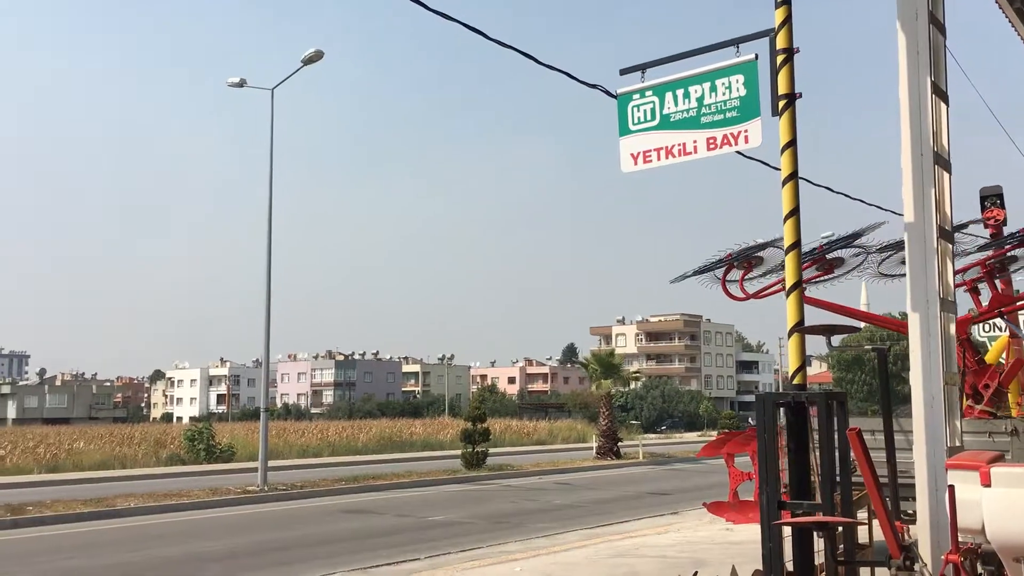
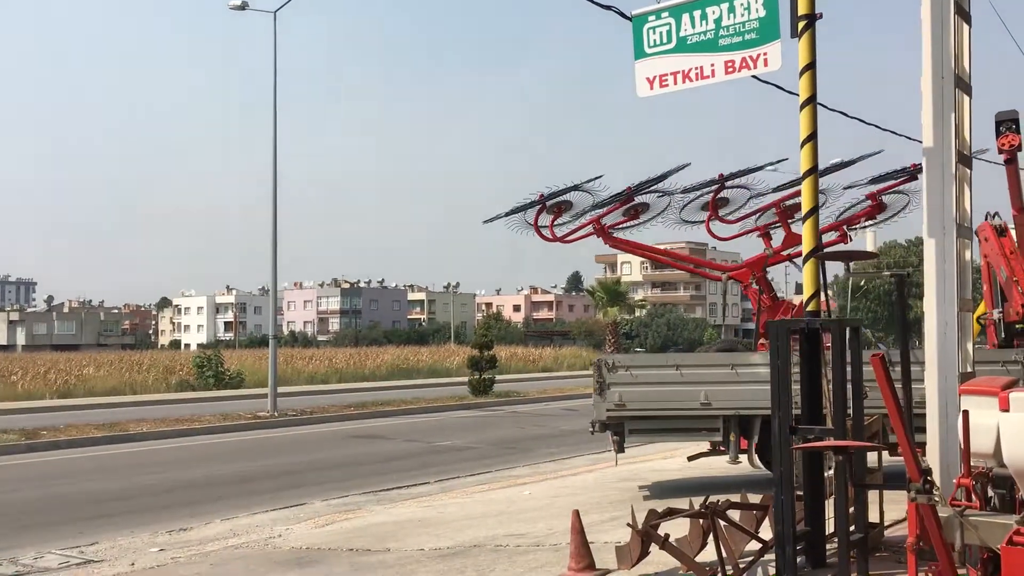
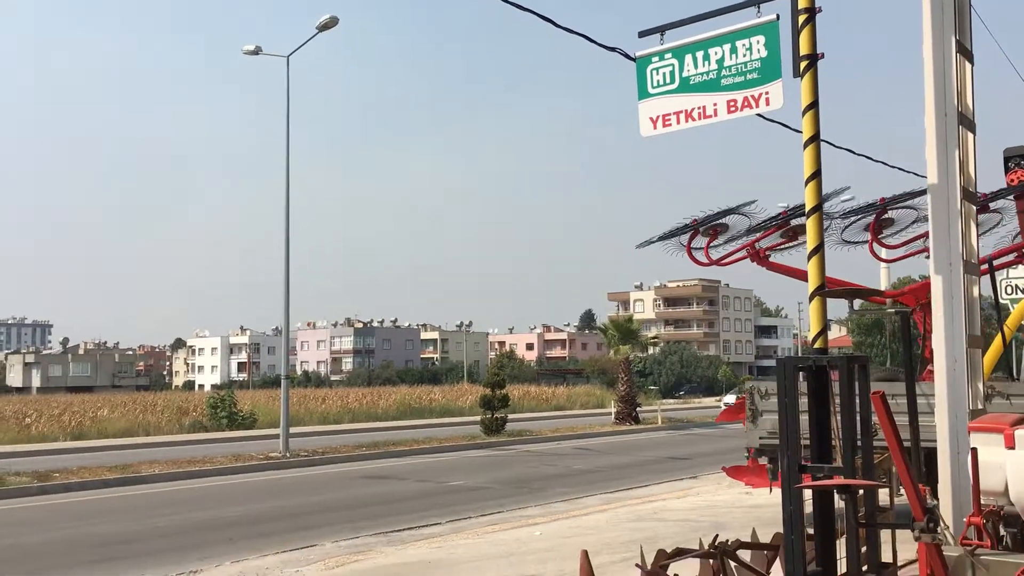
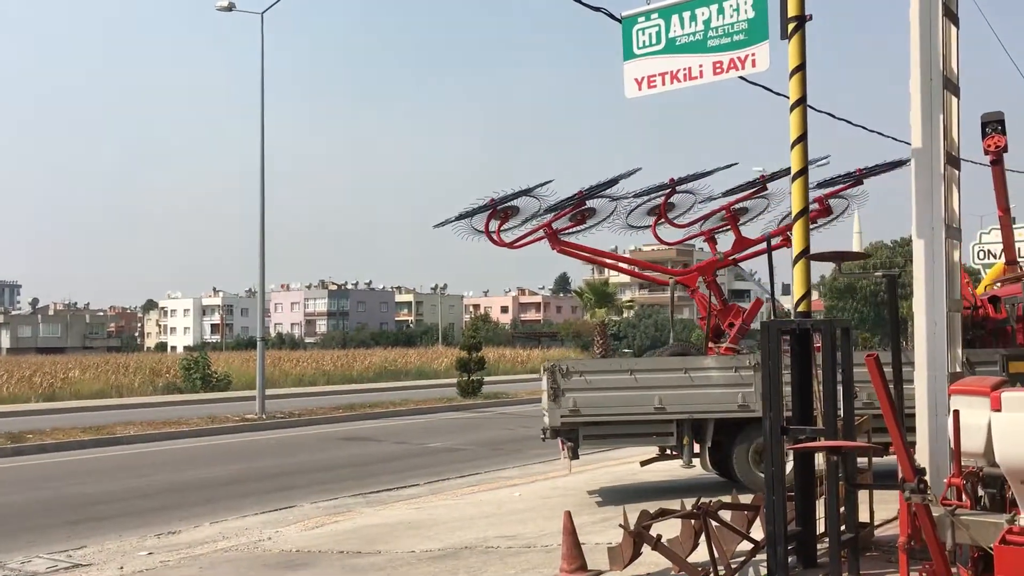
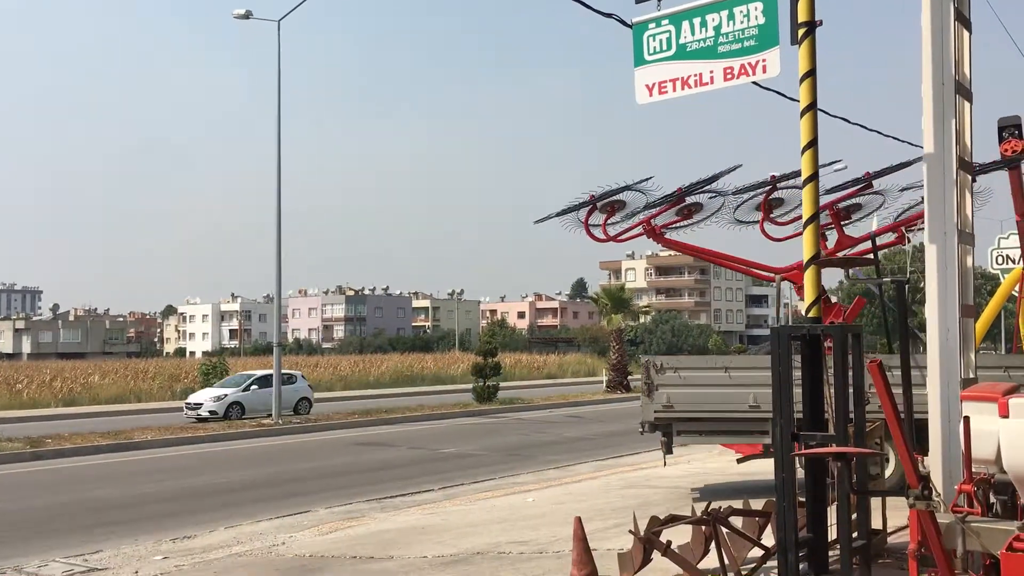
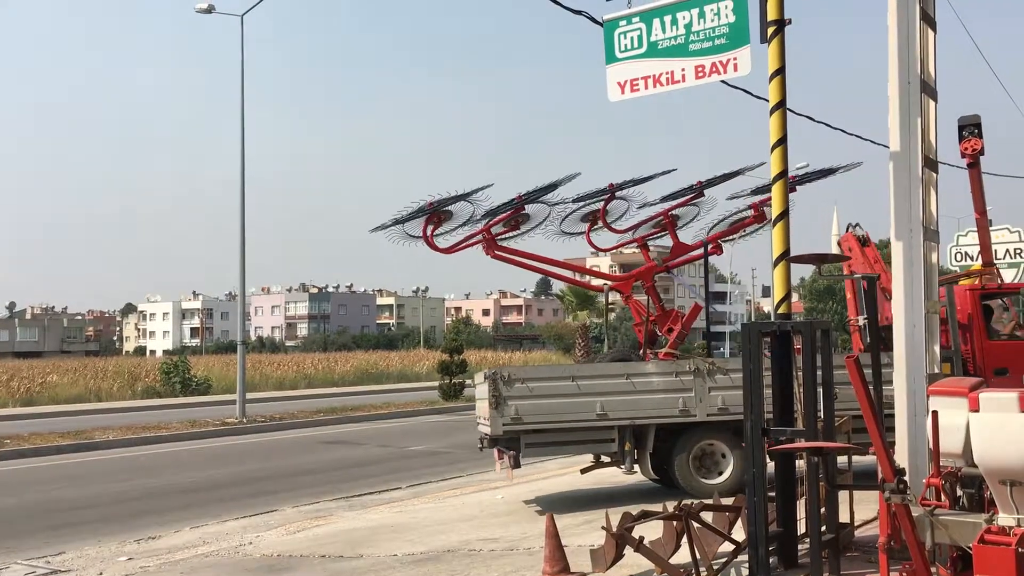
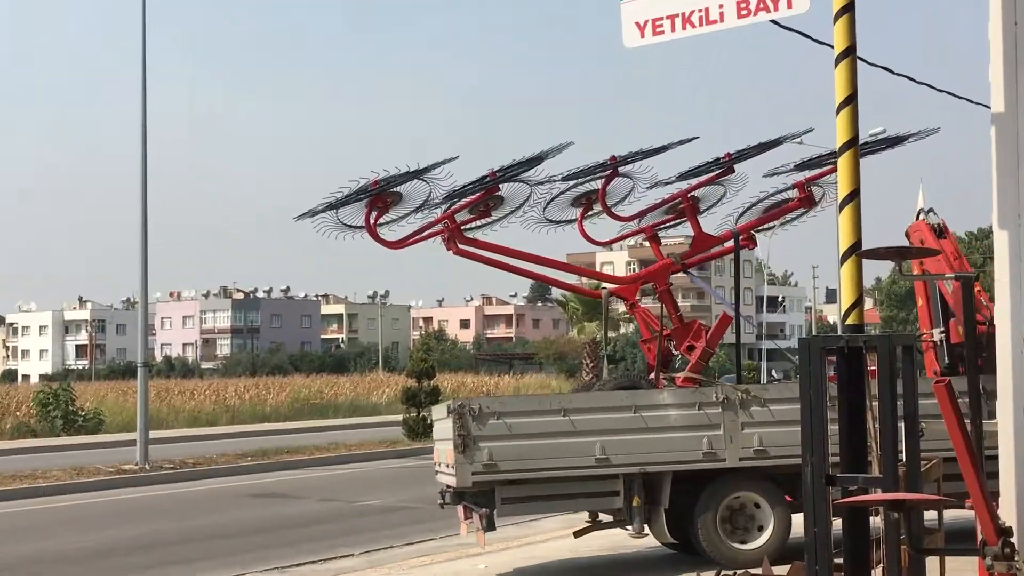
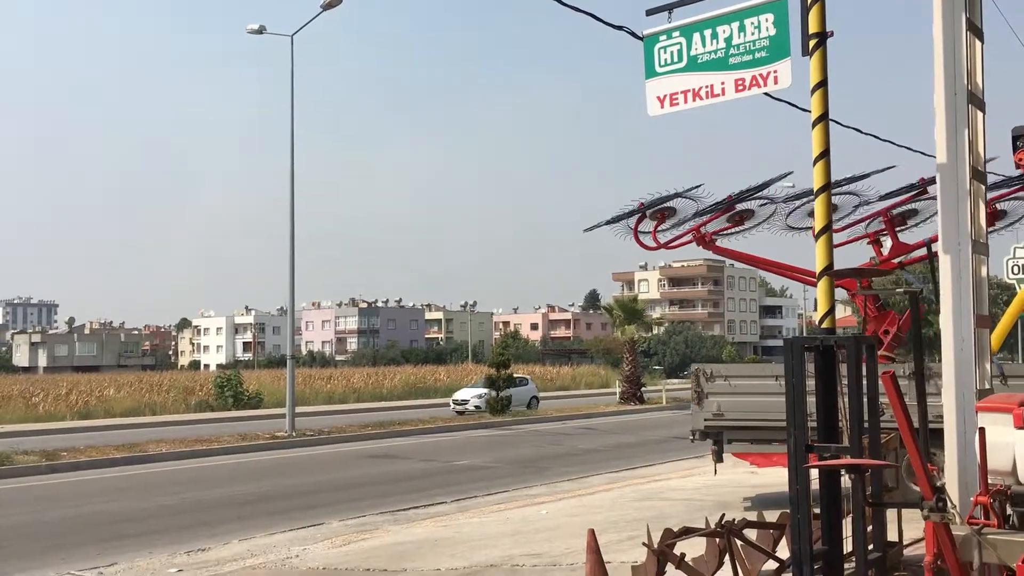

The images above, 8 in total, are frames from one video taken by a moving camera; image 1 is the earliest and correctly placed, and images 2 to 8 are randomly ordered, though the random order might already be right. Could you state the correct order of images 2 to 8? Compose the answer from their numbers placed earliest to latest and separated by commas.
3, 8, 5, 2, 4, 6, 7
